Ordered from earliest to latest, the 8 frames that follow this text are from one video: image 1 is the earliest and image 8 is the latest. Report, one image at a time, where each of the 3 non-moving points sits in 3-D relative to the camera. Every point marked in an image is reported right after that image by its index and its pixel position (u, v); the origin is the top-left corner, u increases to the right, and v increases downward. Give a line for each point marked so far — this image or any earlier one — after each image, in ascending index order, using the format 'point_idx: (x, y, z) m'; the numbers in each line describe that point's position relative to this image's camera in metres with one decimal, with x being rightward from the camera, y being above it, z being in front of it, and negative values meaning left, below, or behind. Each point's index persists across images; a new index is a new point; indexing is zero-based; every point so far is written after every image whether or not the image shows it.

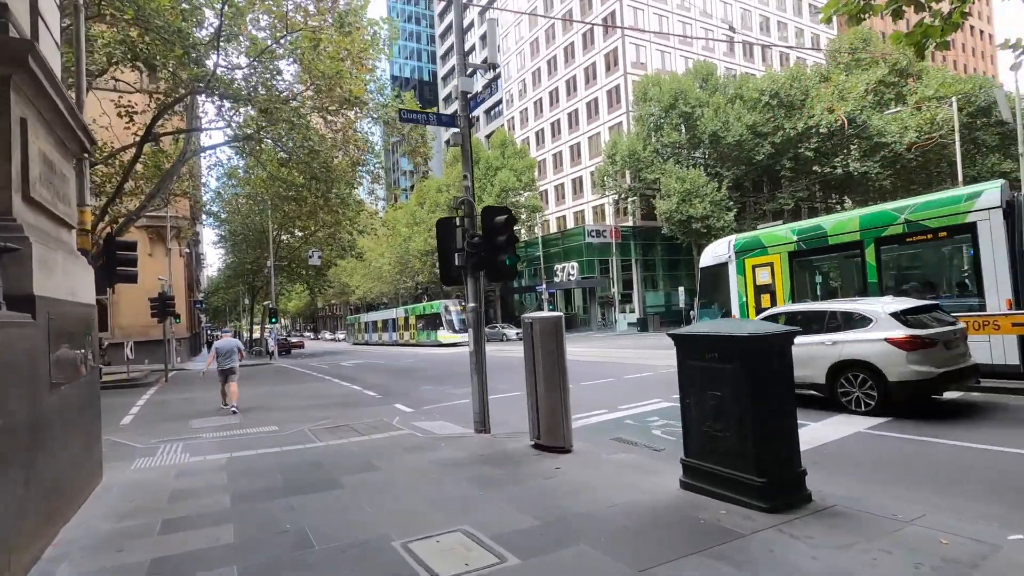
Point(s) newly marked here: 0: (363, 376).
0: (-4.8, -2.8, +16.9) m
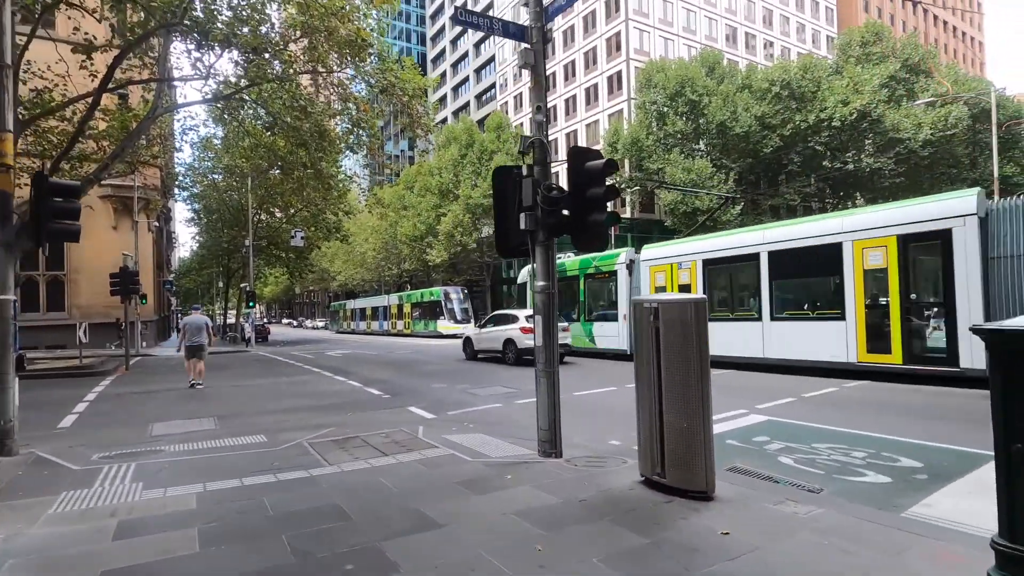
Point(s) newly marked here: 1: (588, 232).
0: (-4.4, -2.3, +14.8) m
1: (+0.7, +0.5, +5.0) m
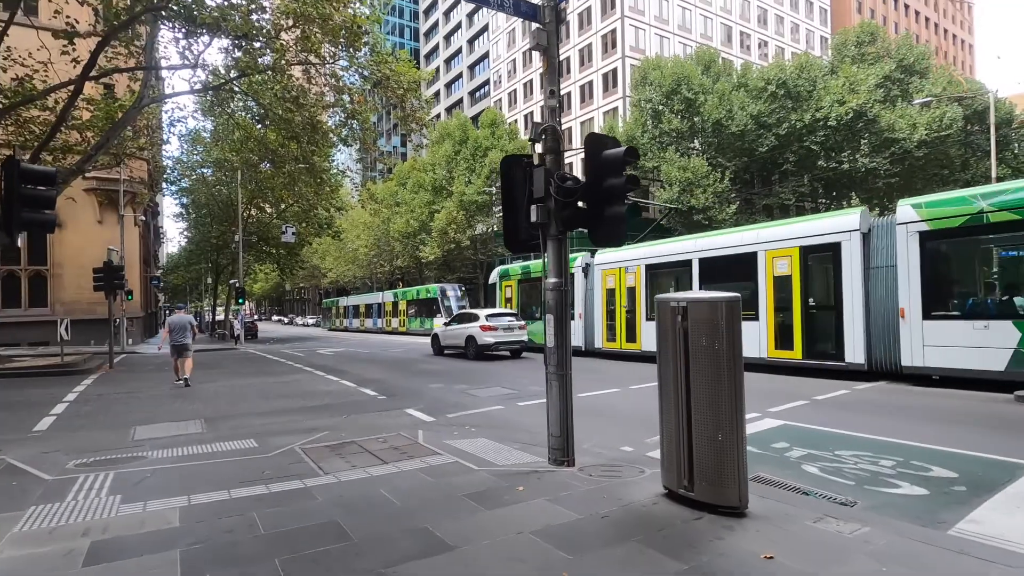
0: (-4.4, -2.2, +14.4) m
1: (+0.8, +0.6, +4.7) m
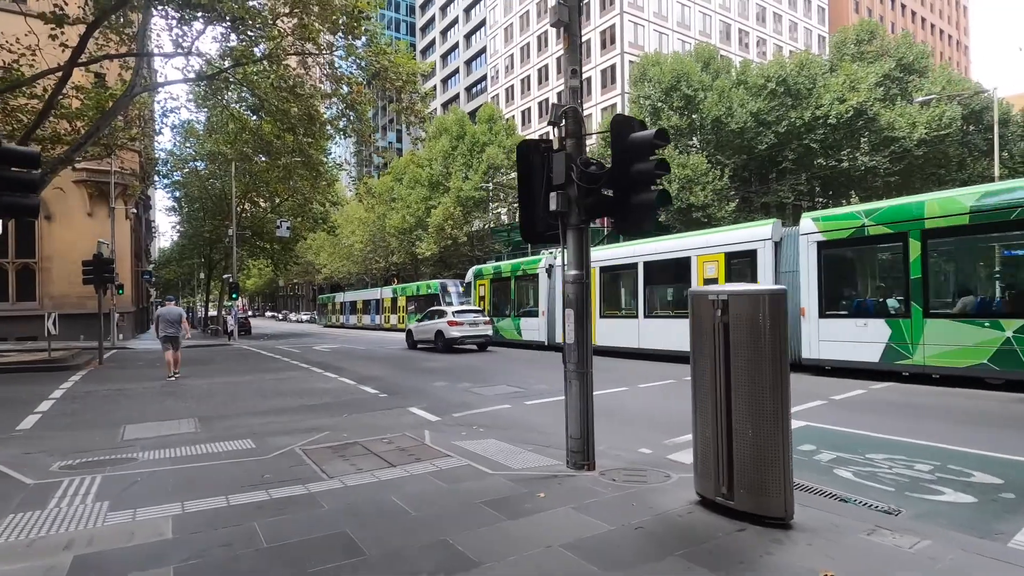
0: (-4.4, -2.1, +14.1) m
1: (+1.0, +0.6, +4.4) m
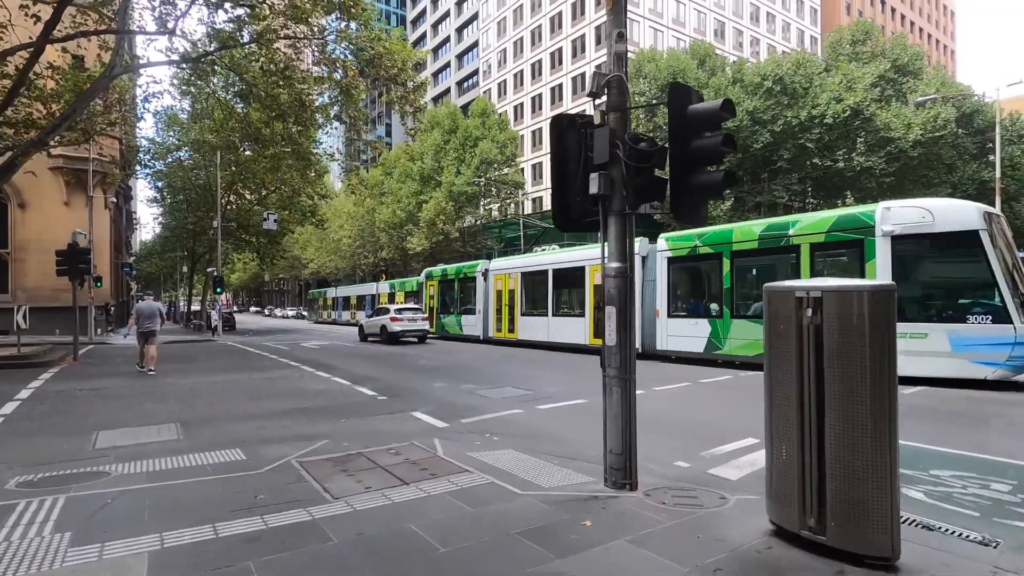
0: (-4.4, -1.9, +13.4) m
1: (+1.3, +0.7, +3.8) m
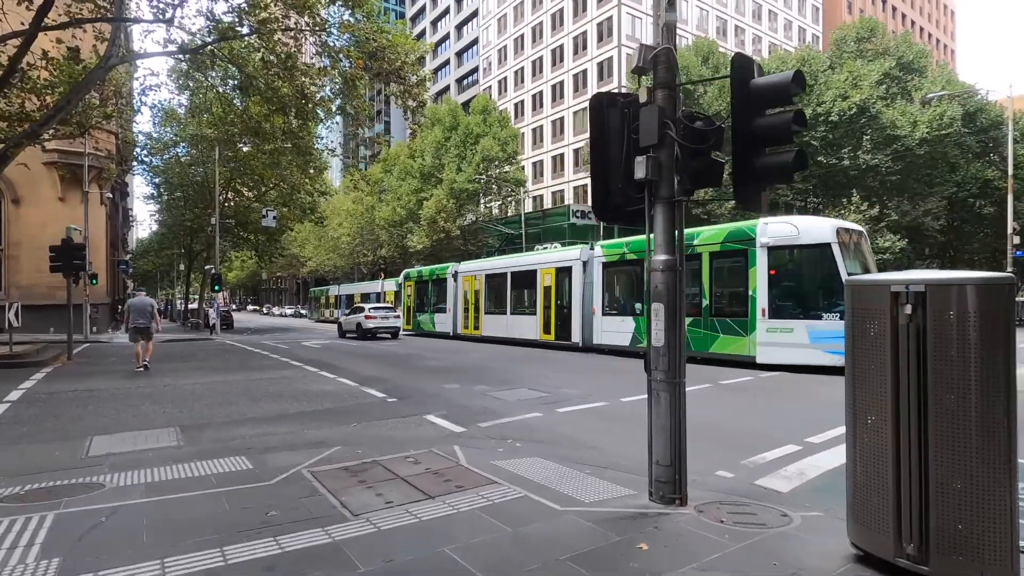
0: (-4.2, -1.8, +13.0) m
1: (+1.5, +0.7, +3.4) m
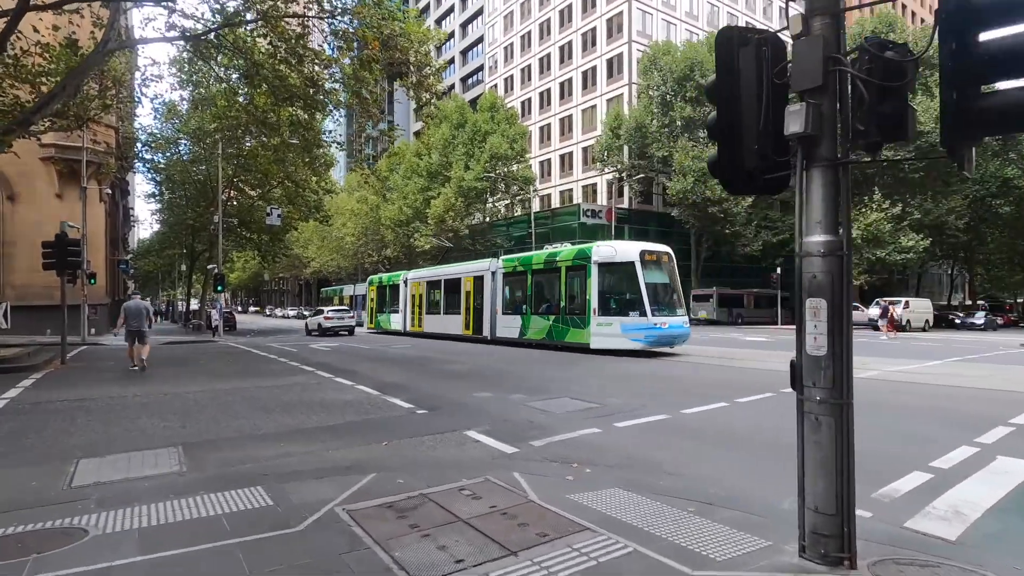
0: (-3.5, -1.8, +12.0) m
1: (+2.1, +0.8, +2.5) m
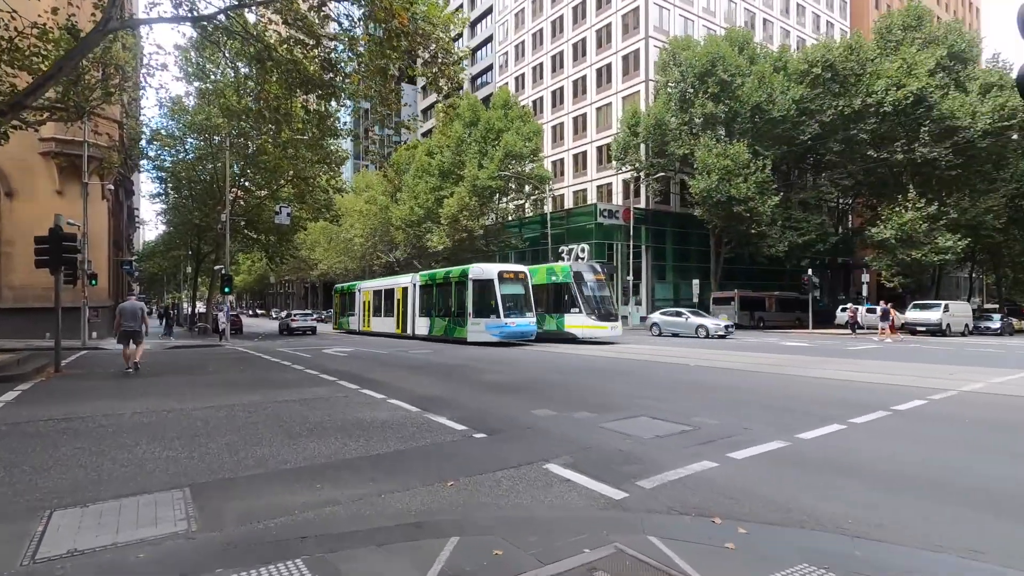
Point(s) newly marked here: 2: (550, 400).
0: (-2.7, -1.8, +10.8) m
1: (+3.0, +0.8, +1.2) m
2: (+0.7, -1.6, +7.8) m
